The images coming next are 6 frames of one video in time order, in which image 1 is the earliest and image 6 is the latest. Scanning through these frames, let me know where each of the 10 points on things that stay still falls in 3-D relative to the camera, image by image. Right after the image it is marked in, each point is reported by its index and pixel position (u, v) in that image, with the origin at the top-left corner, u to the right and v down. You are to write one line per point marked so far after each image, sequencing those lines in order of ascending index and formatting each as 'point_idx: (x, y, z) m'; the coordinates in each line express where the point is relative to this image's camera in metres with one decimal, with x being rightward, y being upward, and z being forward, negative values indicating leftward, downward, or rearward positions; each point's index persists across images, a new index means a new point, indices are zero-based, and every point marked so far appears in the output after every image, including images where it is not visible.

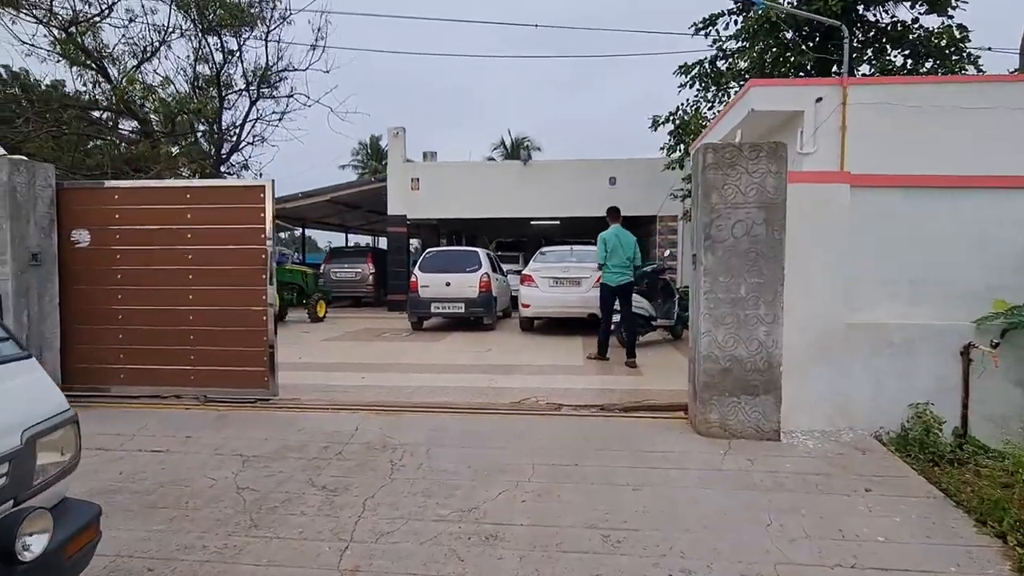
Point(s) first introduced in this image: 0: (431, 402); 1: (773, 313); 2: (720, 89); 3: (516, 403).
0: (-0.8, -1.1, +5.6) m
1: (+1.9, -0.2, +4.3) m
2: (+3.8, +3.6, +10.9) m
3: (0.0, -1.1, +5.6) m
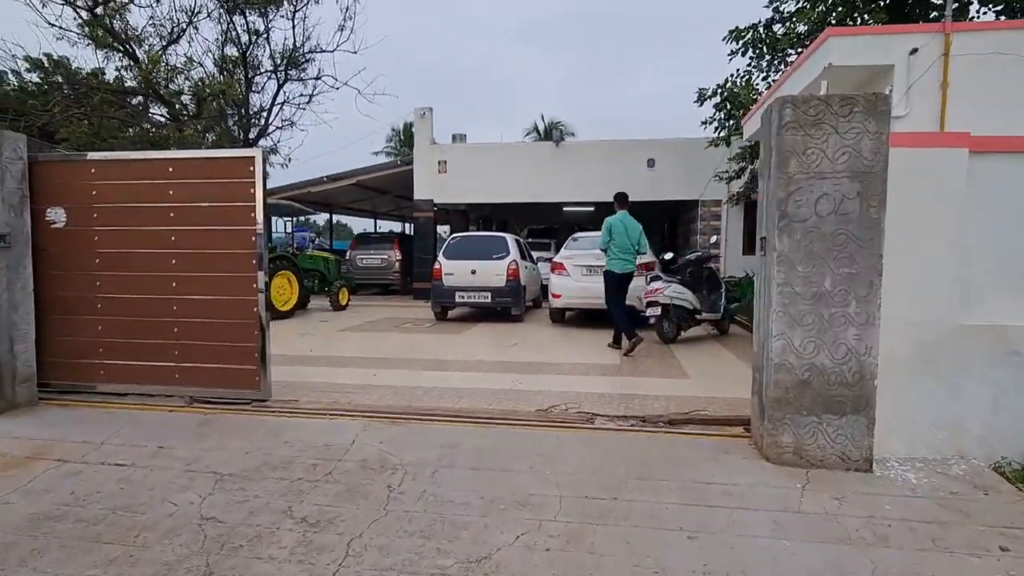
0: (-0.6, -1.0, +4.9) m
1: (+2.0, -0.1, +3.4) m
2: (+4.3, +3.8, +9.8) m
3: (+0.2, -1.0, +4.8) m
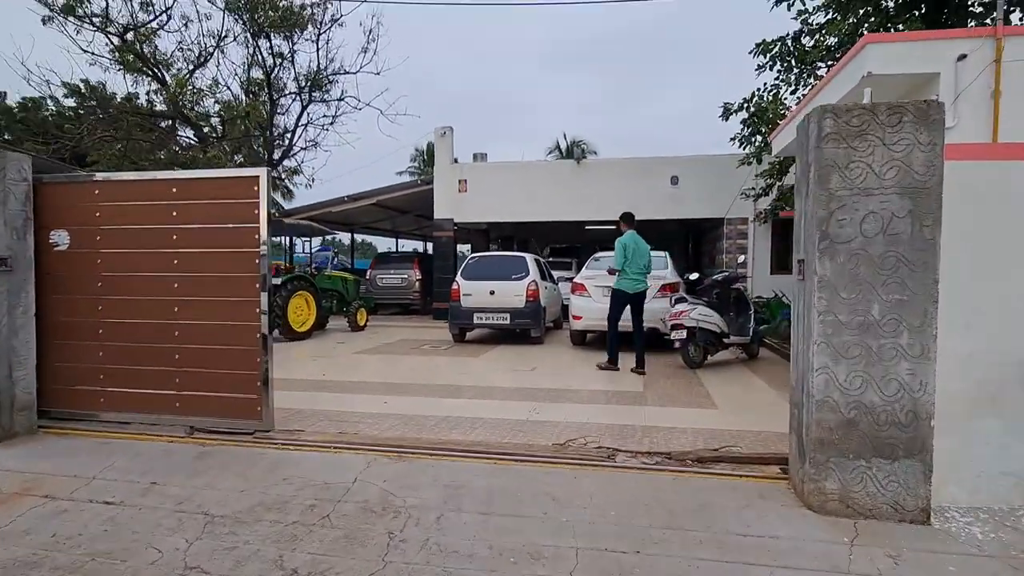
0: (-0.4, -1.2, +4.6) m
1: (+2.1, -0.3, +3.0) m
2: (+4.6, +3.5, +9.4) m
3: (+0.4, -1.2, +4.5) m
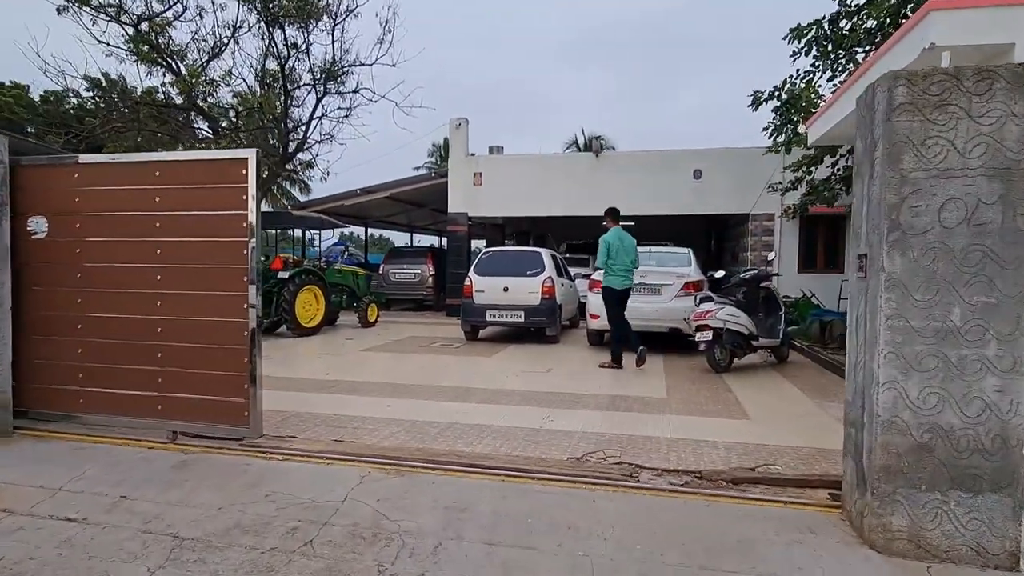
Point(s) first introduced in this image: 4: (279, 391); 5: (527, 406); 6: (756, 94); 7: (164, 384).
0: (-0.4, -1.1, +4.1) m
1: (+2.1, -0.3, +2.5) m
2: (+4.9, +3.5, +8.8) m
3: (+0.4, -1.2, +4.0) m
4: (-2.4, -1.1, +6.3) m
5: (+0.1, -1.1, +5.6) m
6: (+3.8, +3.0, +9.4) m
7: (-2.5, -0.7, +4.4) m
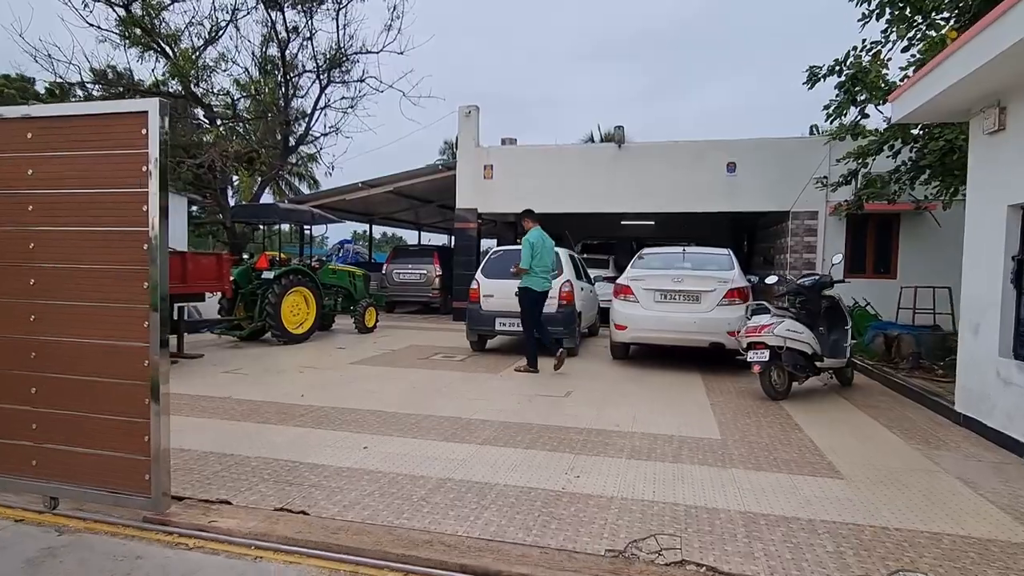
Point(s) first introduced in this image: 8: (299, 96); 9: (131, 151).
0: (-0.3, -1.2, +2.9) m
1: (+2.2, -0.4, +1.2) m
2: (+5.1, +3.3, +7.5) m
3: (+0.5, -1.2, +2.7) m
4: (-2.3, -1.1, +5.1) m
5: (+0.2, -1.2, +4.4) m
6: (+4.0, +2.9, +8.0) m
7: (-2.5, -0.7, +3.2) m
8: (-6.7, +6.0, +18.7) m
9: (-1.8, +0.7, +2.9) m
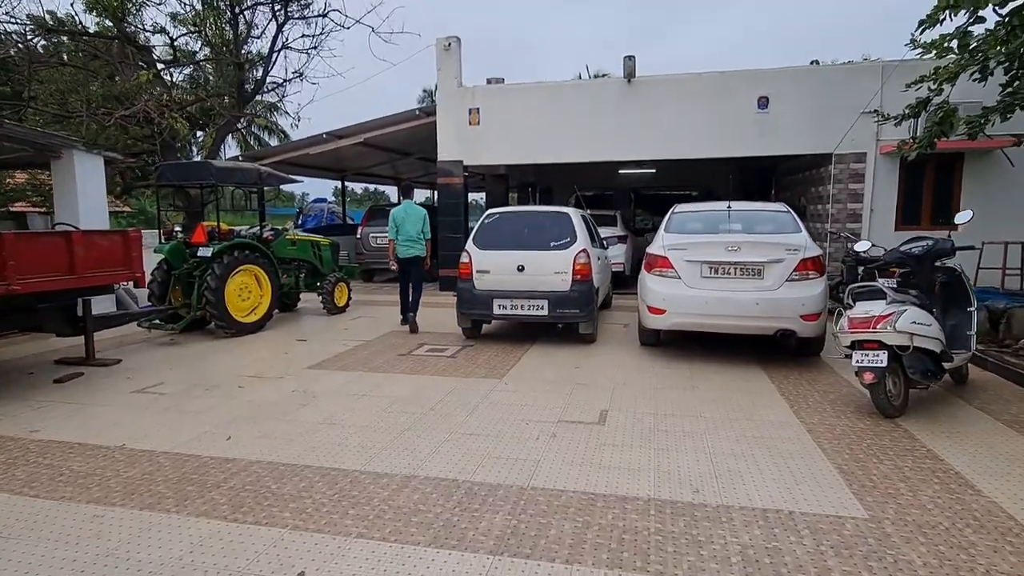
0: (-0.1, -1.4, +1.1) m
1: (+2.4, -0.6, -0.5) m
2: (+5.0, +3.7, +5.4) m
3: (+0.7, -1.4, +1.0) m
4: (-2.2, -1.2, +3.3) m
5: (+0.4, -1.2, +2.6) m
6: (+4.0, +3.3, +6.0) m
7: (-2.3, -1.0, +1.3) m
8: (-7.1, +6.9, +16.2) m
9: (-1.7, +0.4, +1.0) m
